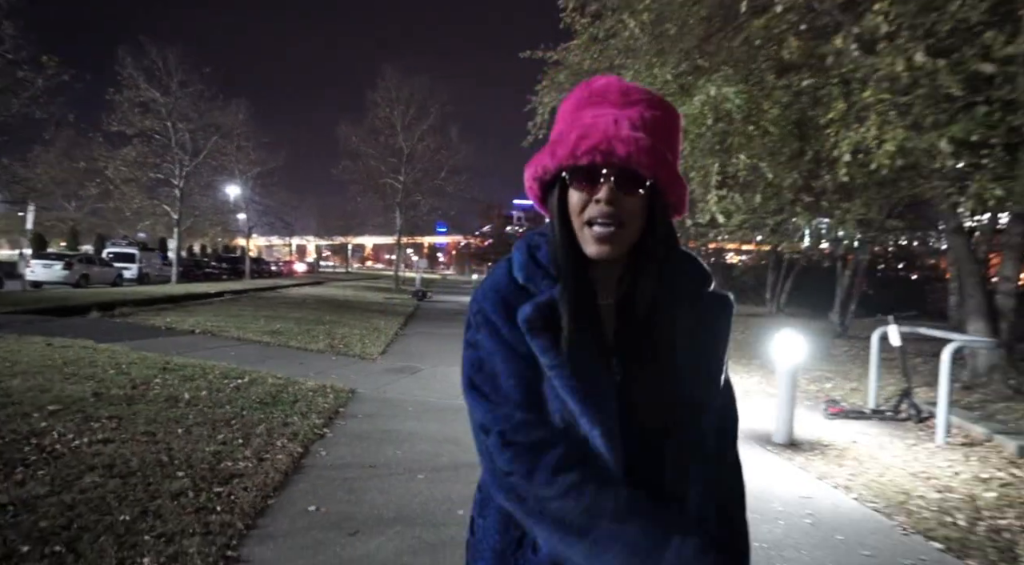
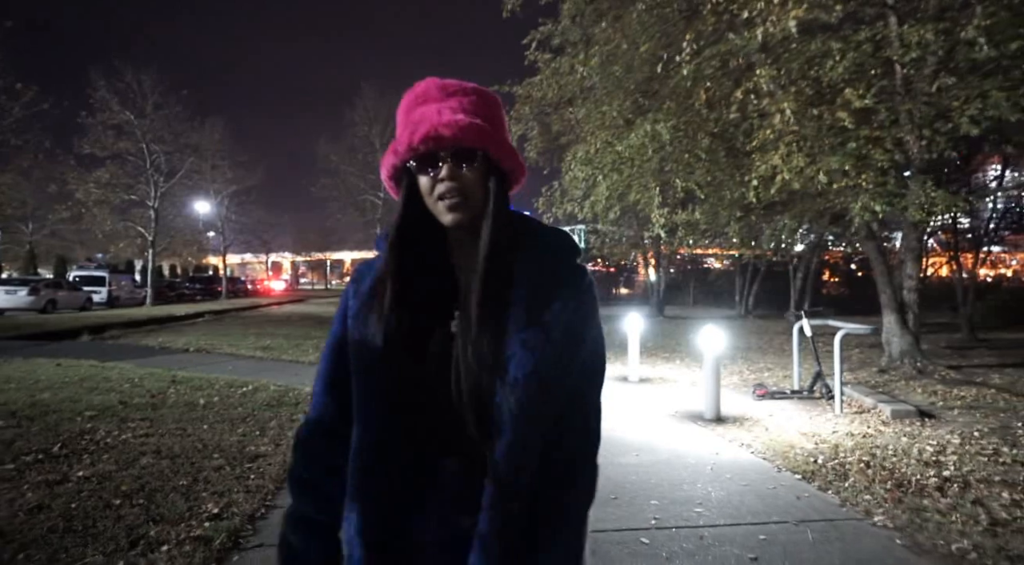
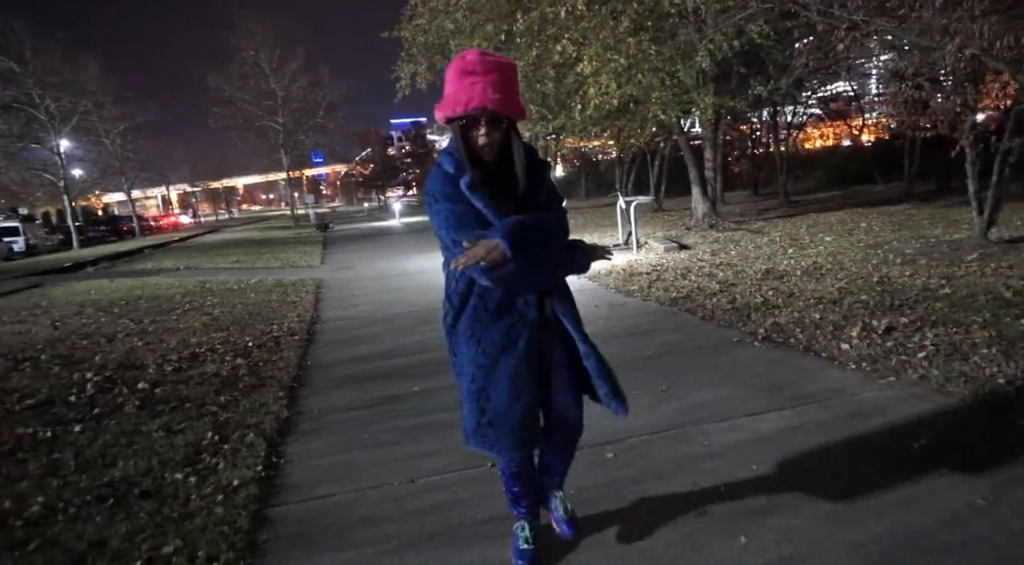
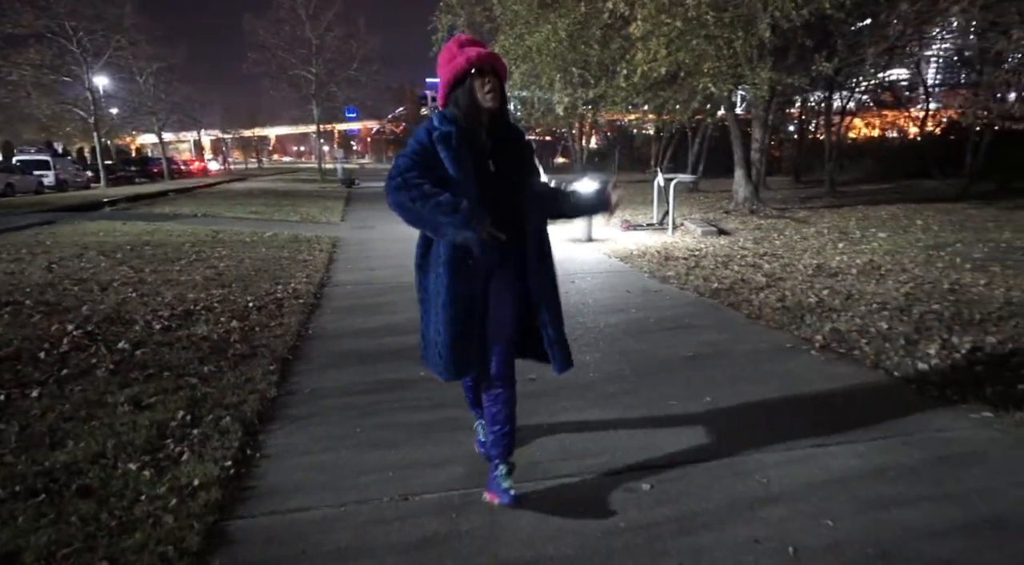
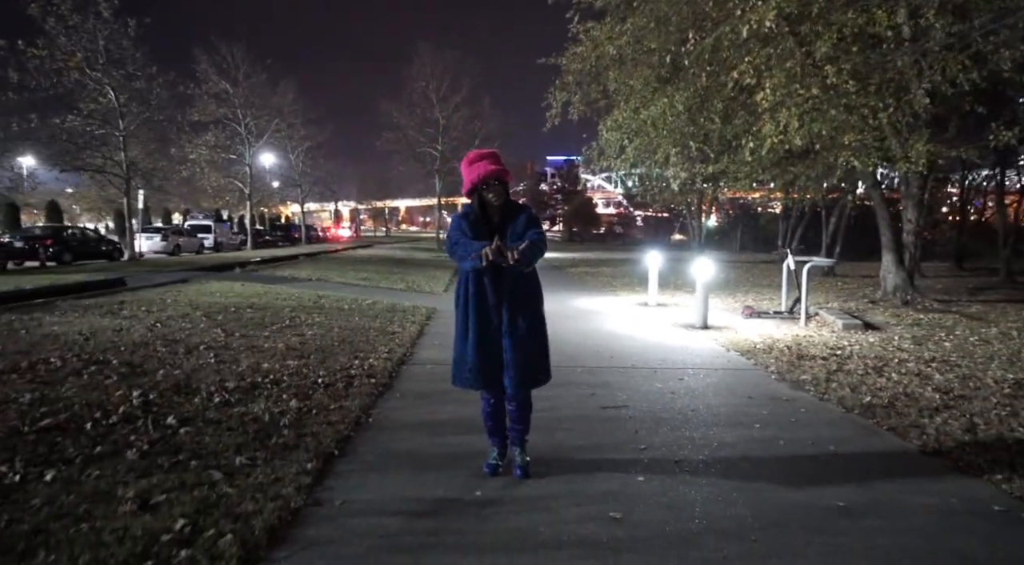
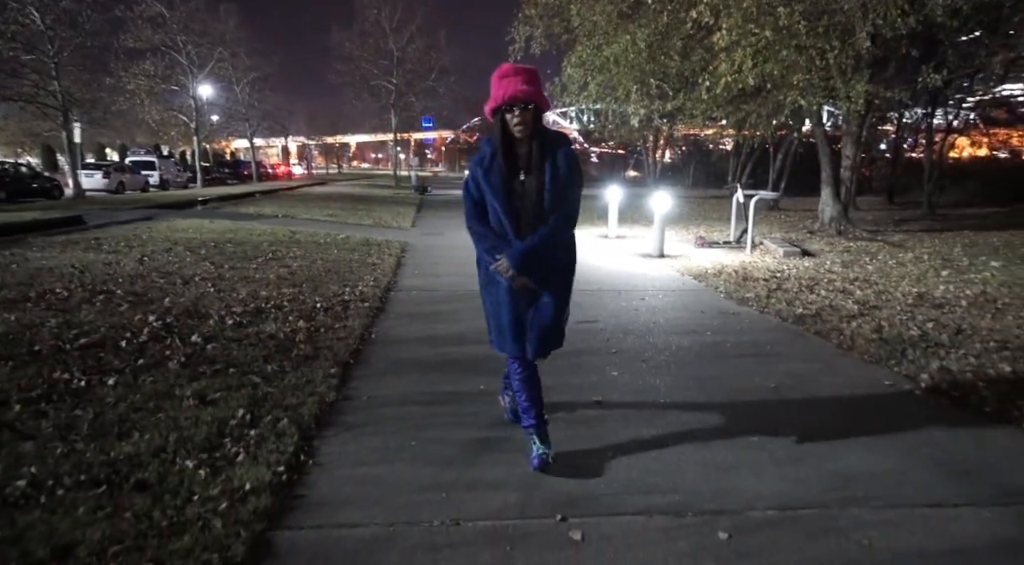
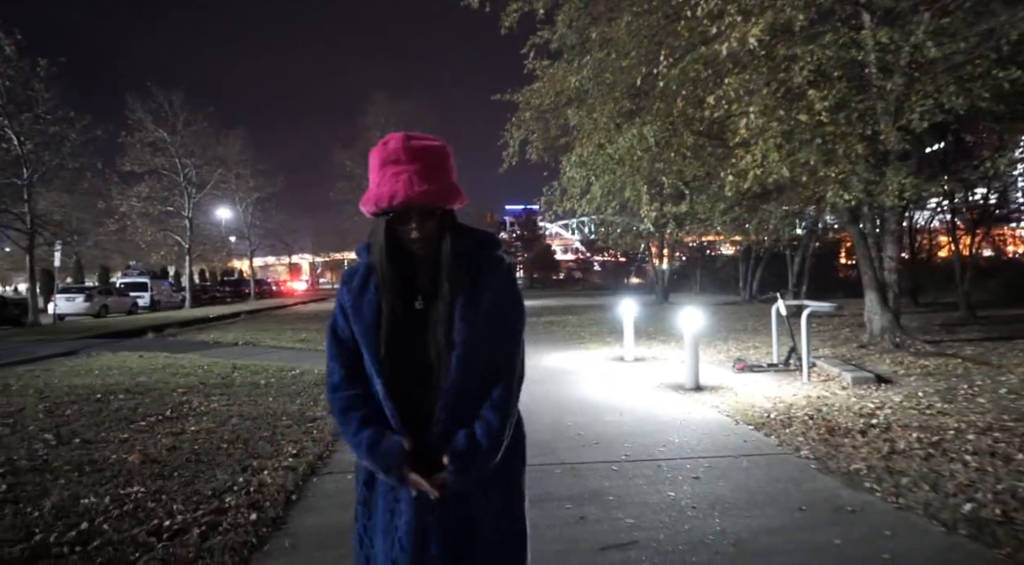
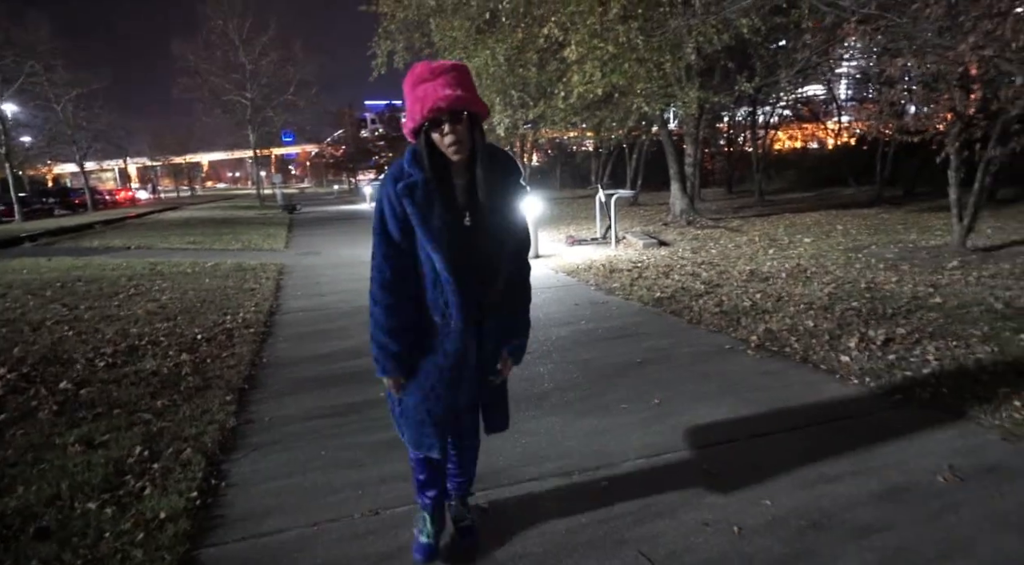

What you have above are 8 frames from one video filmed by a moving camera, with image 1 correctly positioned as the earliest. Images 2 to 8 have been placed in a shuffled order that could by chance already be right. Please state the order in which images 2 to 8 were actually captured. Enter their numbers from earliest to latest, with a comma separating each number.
2, 7, 5, 6, 4, 8, 3
